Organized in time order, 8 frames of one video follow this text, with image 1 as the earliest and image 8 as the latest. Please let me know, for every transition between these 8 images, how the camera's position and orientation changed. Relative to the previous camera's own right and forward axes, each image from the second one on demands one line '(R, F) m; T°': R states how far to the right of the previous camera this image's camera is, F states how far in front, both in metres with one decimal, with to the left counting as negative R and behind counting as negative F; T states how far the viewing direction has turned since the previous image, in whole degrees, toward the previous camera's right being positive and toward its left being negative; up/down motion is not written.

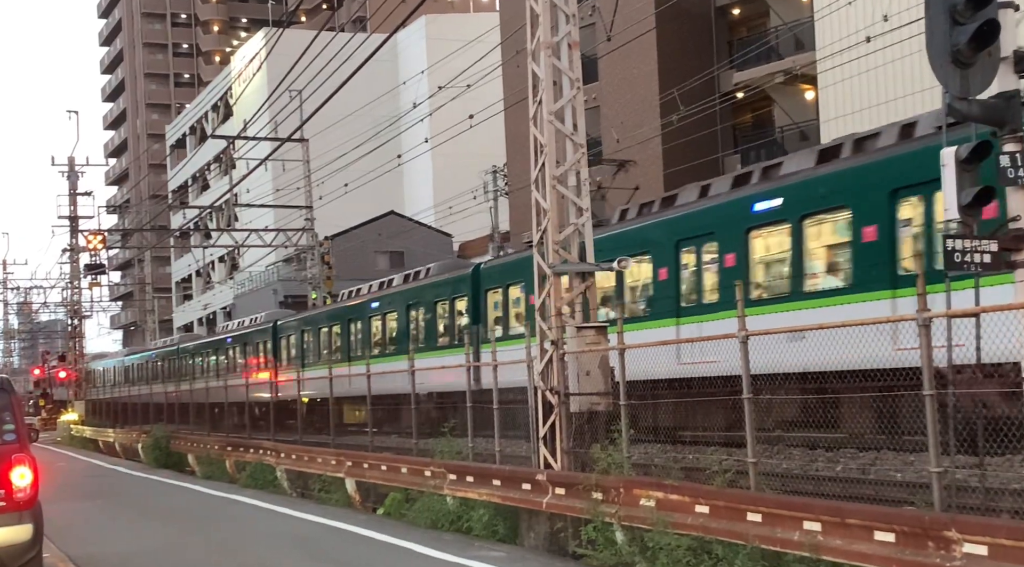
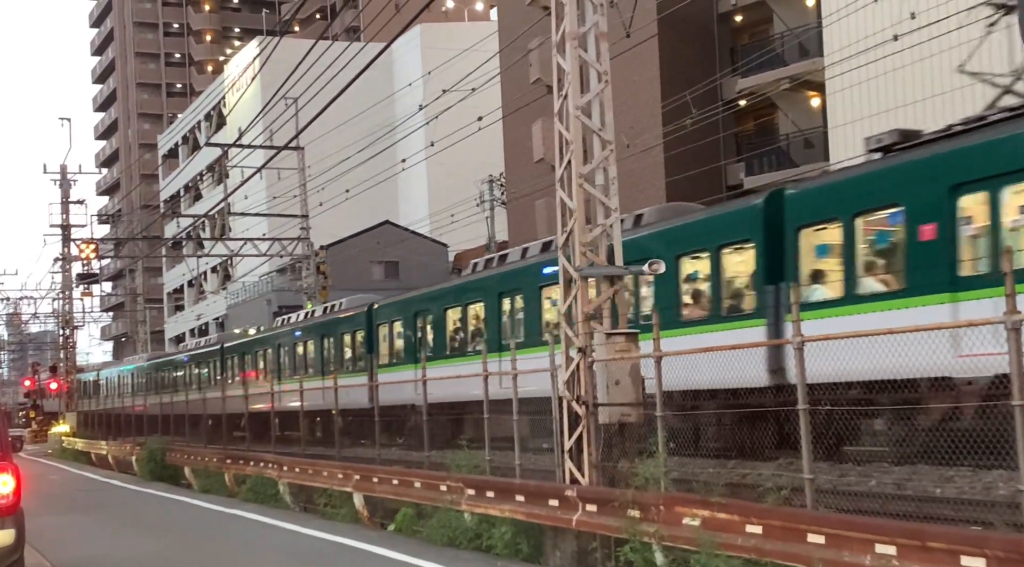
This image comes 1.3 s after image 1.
(-0.3, +0.6) m; 0°
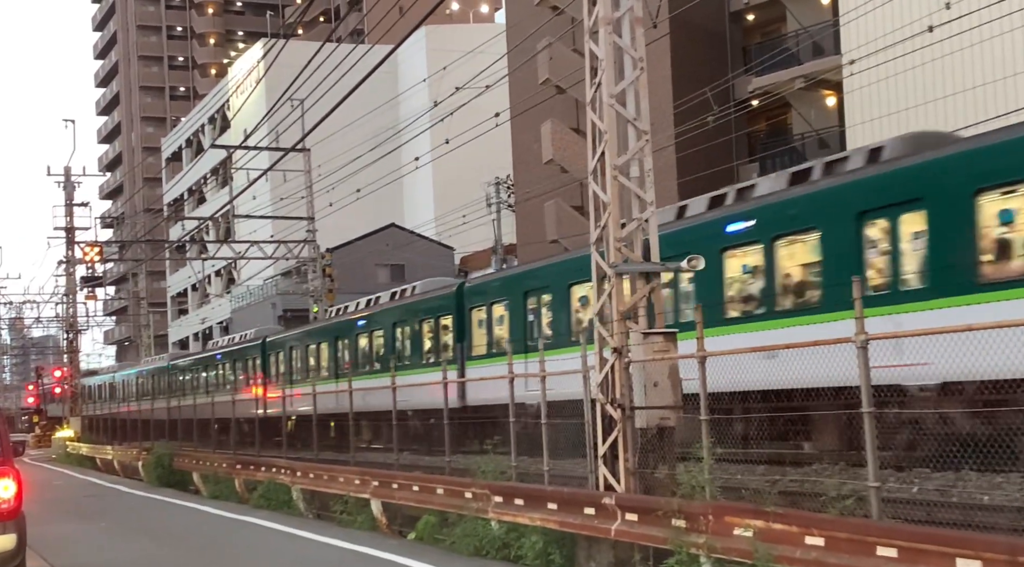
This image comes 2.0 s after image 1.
(-0.2, +0.5) m; 0°
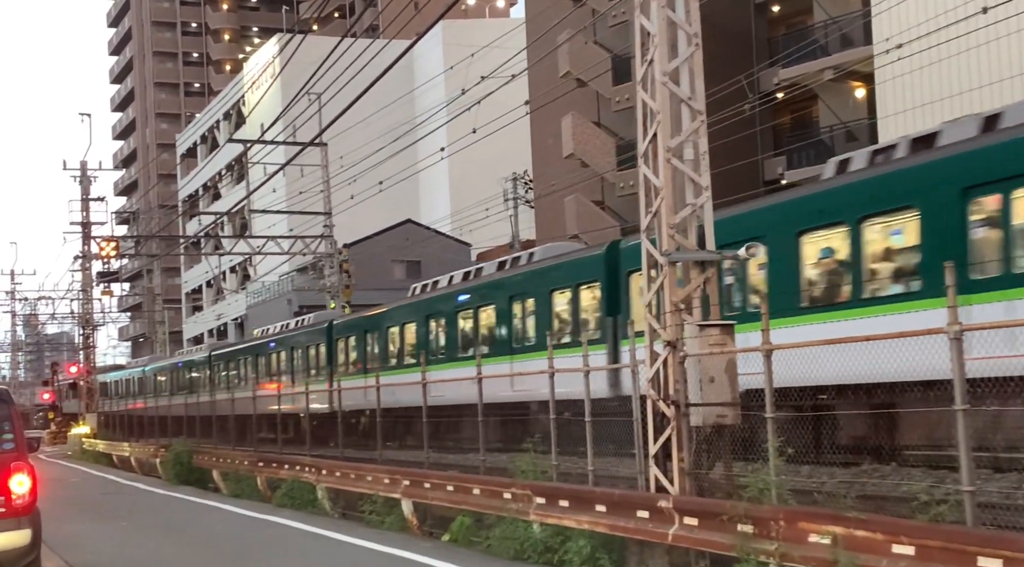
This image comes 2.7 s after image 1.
(-0.3, +0.6) m; -1°
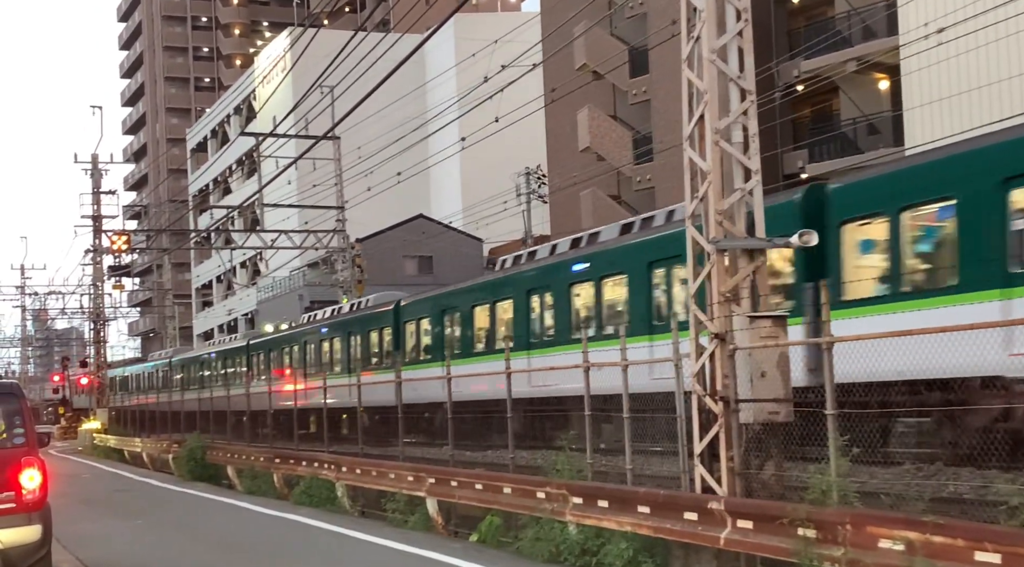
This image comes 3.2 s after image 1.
(-0.2, +0.5) m; 0°
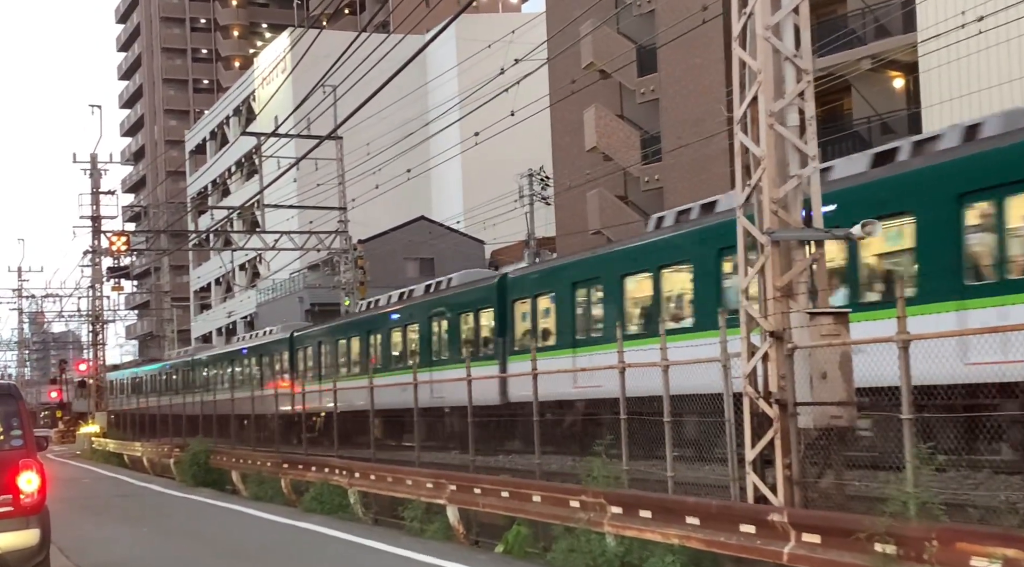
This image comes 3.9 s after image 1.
(-0.3, +0.6) m; 0°
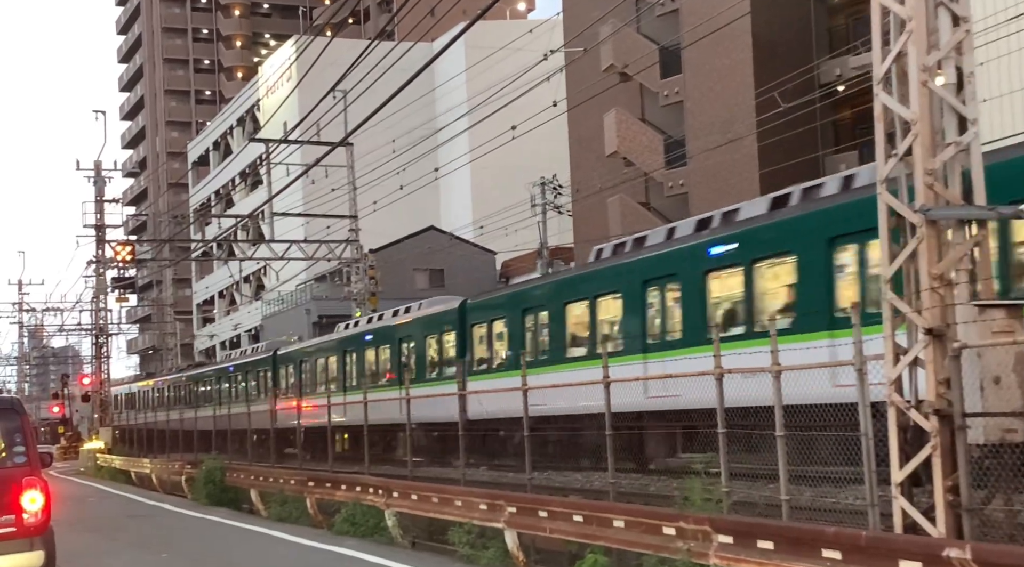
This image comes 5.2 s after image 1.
(-0.6, +1.4) m; 0°
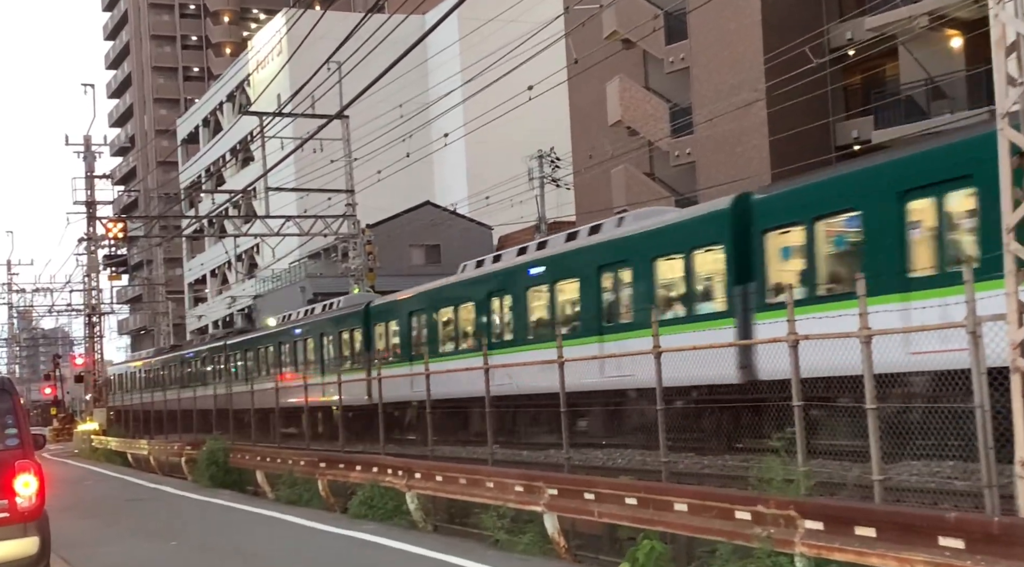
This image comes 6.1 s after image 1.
(-0.4, +1.0) m; 0°
